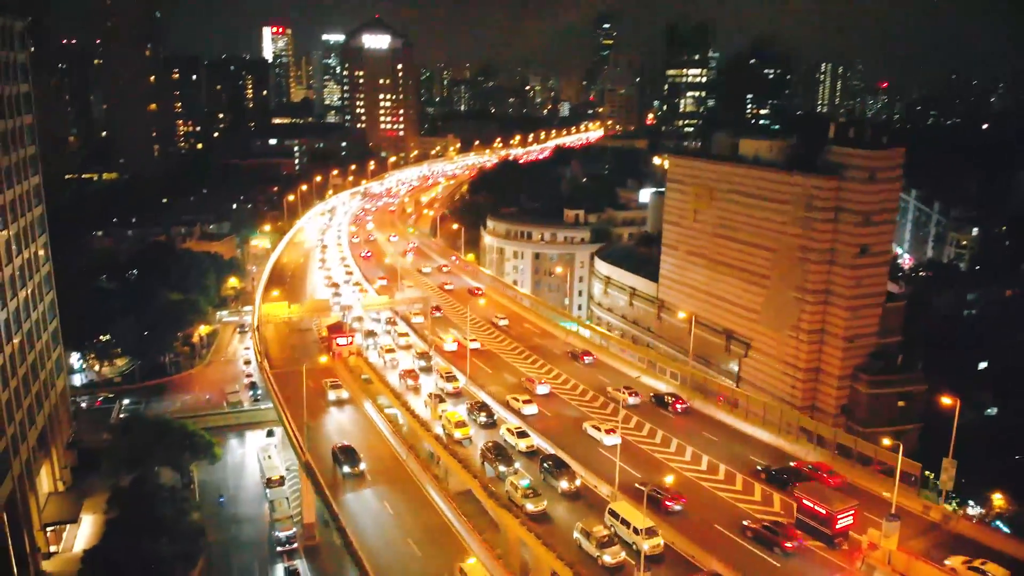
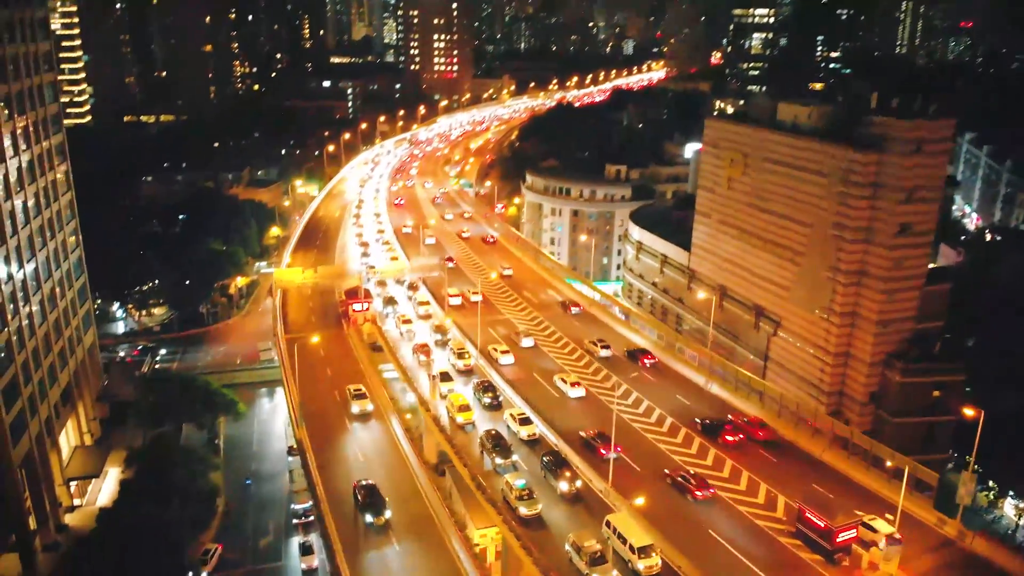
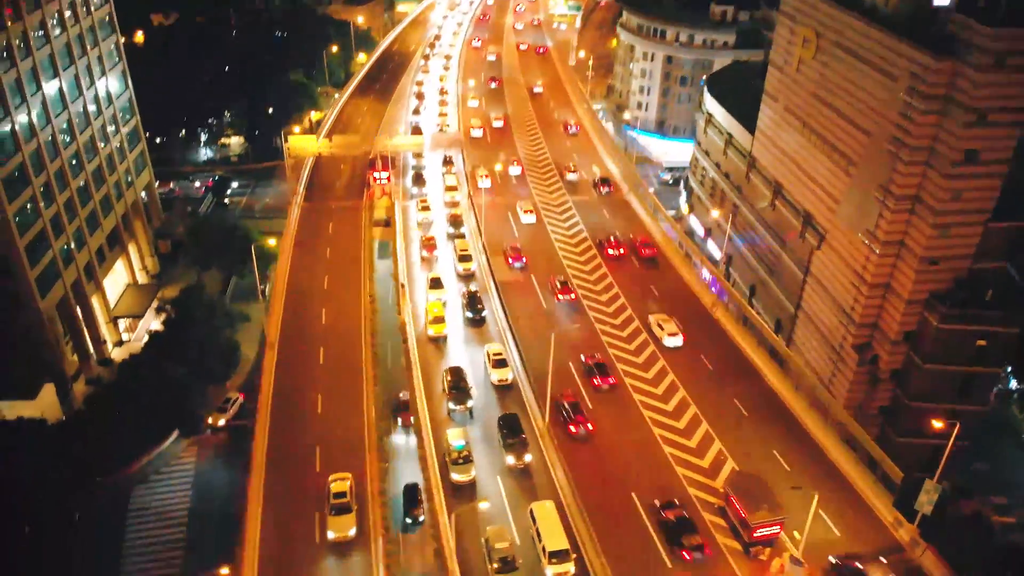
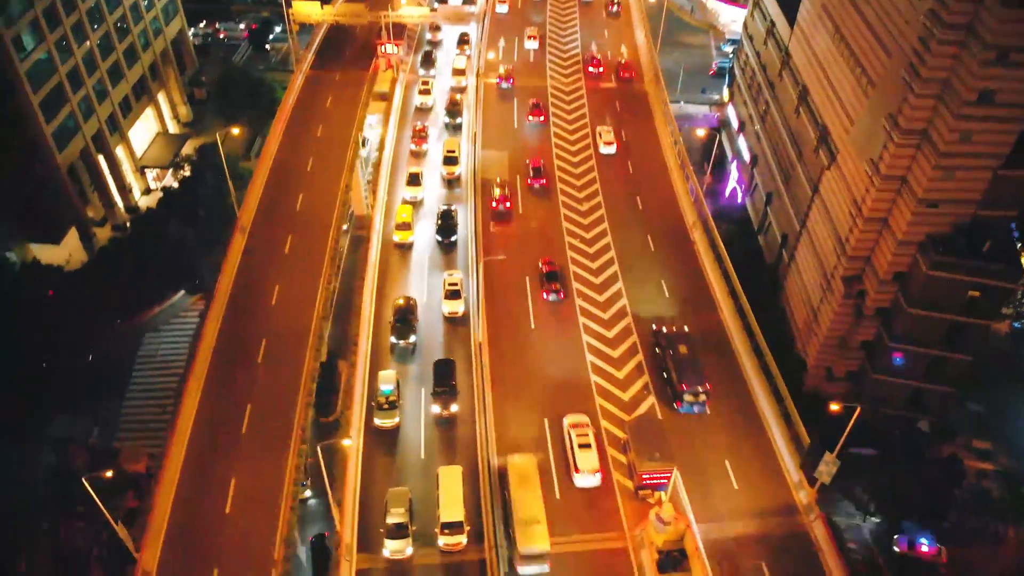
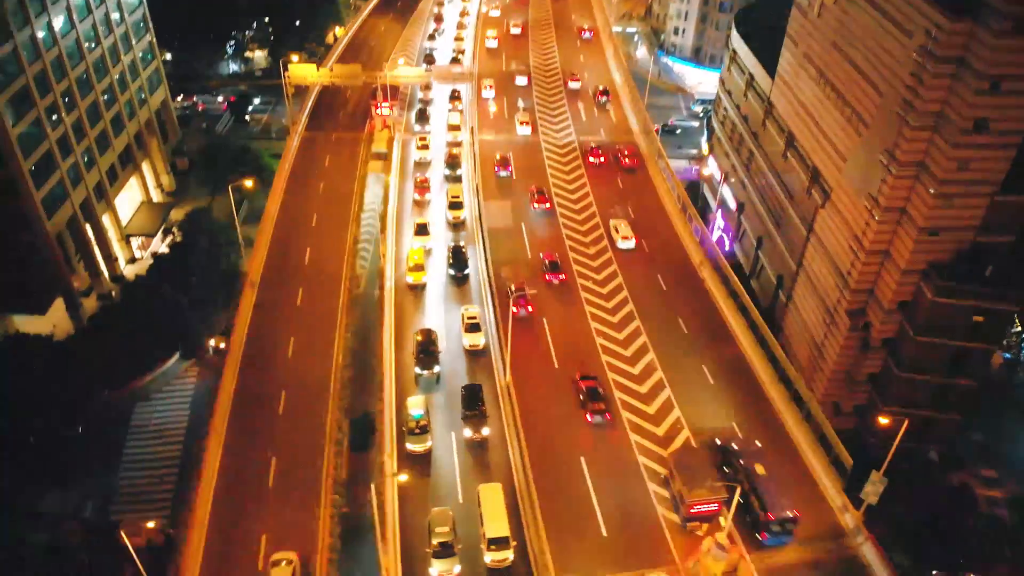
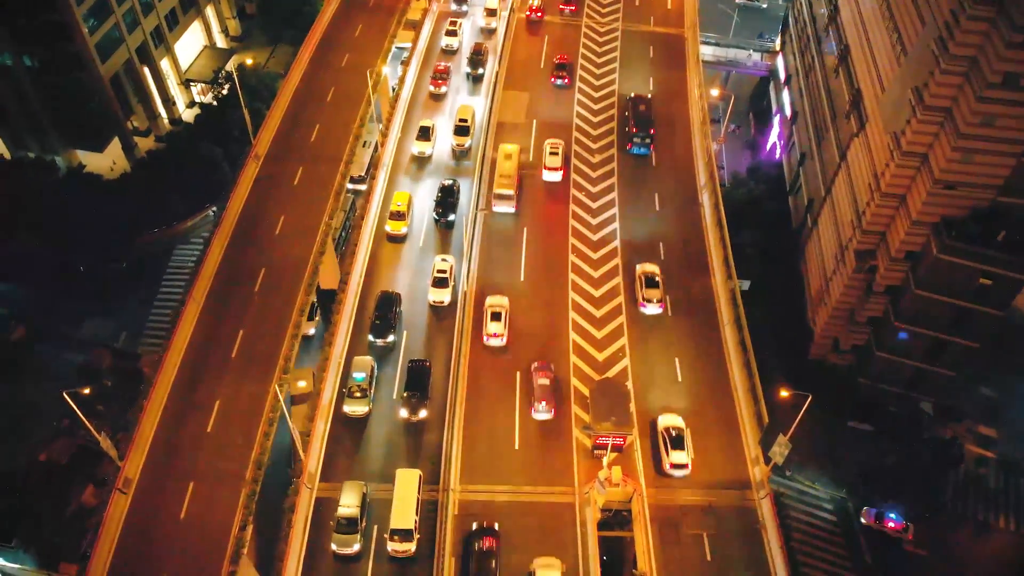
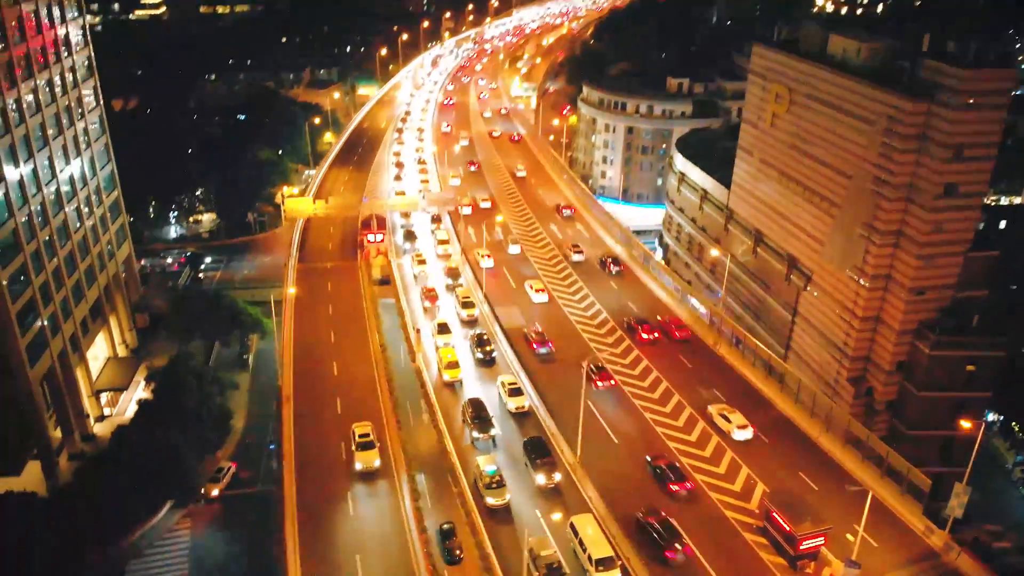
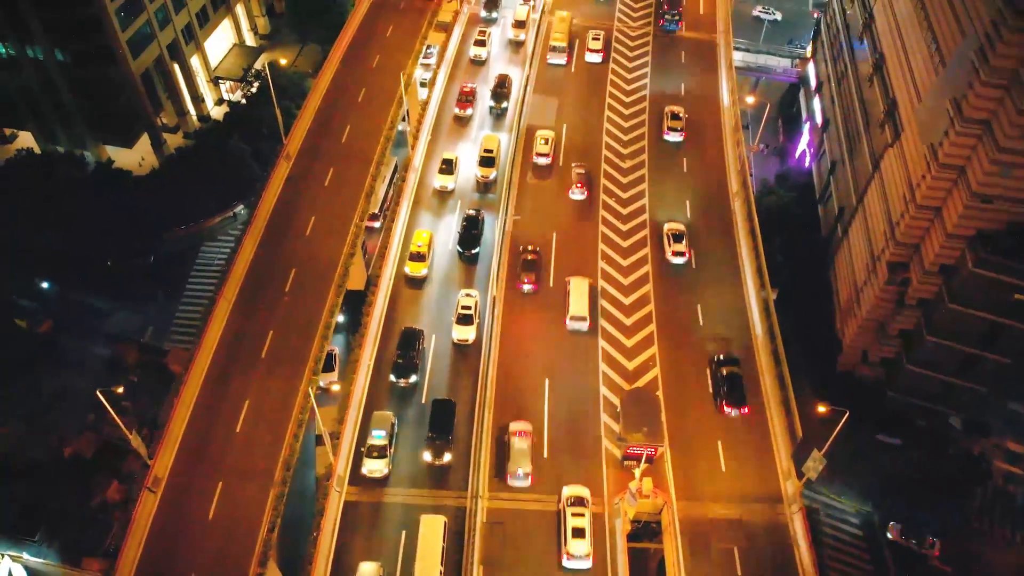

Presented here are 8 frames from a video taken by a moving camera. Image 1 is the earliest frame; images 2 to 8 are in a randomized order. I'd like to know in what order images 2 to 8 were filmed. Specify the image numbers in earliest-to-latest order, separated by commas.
2, 7, 3, 5, 4, 6, 8
